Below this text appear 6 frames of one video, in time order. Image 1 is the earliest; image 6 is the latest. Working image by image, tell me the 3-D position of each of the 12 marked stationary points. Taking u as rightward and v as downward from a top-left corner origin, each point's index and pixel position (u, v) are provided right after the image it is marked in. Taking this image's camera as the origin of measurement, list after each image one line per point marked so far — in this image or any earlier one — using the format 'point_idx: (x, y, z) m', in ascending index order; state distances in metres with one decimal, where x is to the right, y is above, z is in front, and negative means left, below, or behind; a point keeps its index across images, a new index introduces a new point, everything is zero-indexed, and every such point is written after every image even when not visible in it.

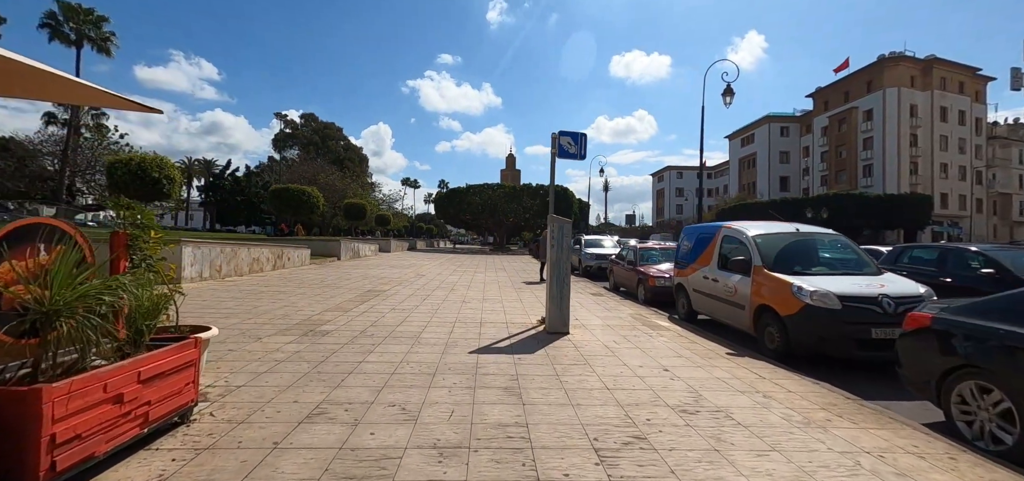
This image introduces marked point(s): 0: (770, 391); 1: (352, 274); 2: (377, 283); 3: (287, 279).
0: (+2.9, -1.7, +4.7) m
1: (-6.8, -1.5, +17.9) m
2: (-4.6, -1.5, +14.3) m
3: (-8.1, -1.4, +15.0) m
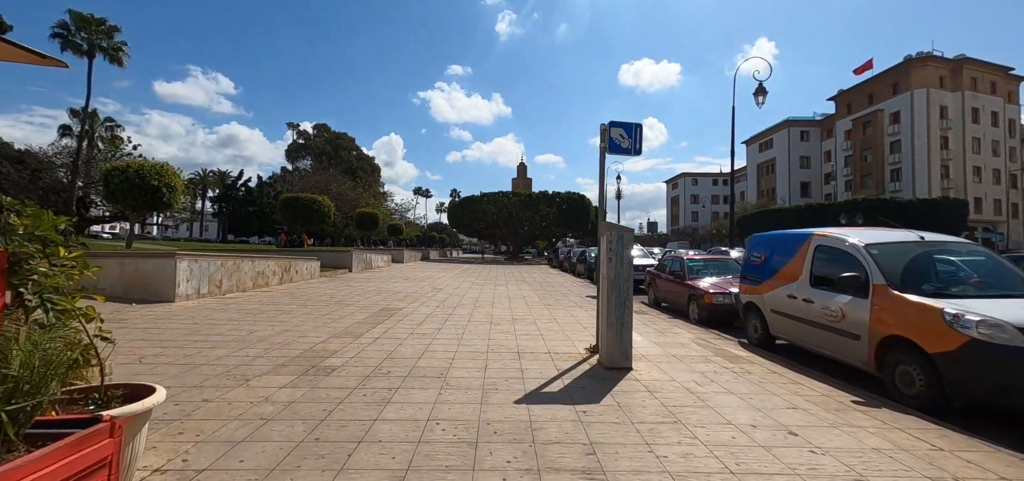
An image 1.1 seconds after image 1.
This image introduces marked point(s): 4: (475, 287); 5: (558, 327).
0: (+3.5, -1.8, +3.2) m
1: (-5.8, -1.9, +16.7) m
2: (-3.8, -1.9, +13.0) m
3: (-7.2, -1.8, +13.8) m
4: (-1.5, -2.0, +17.6) m
5: (+1.0, -1.8, +8.7) m
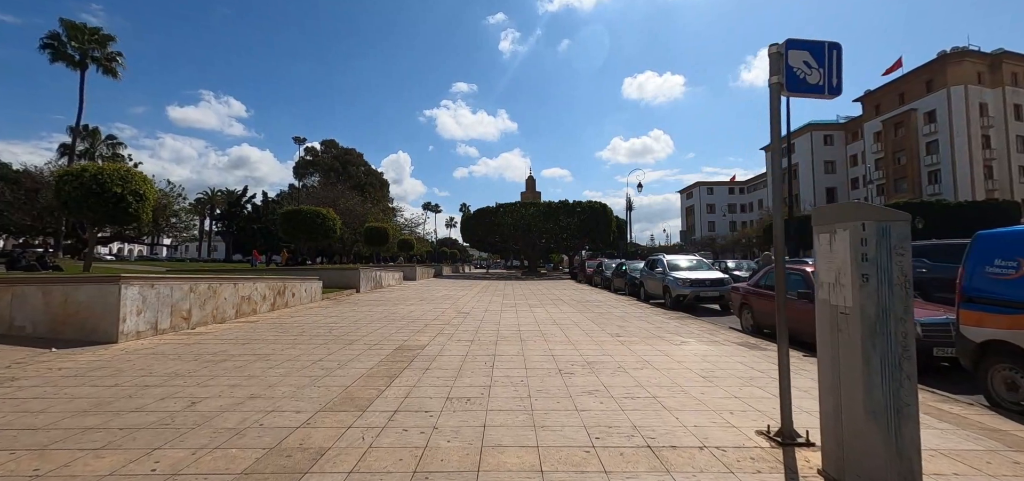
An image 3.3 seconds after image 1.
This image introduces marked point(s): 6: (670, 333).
0: (+4.5, -1.6, +0.1) m
1: (-4.5, -2.4, +13.8) m
2: (-2.5, -2.2, +10.1) m
3: (-6.0, -2.2, +11.0) m
4: (-0.2, -2.4, +14.6) m
5: (+2.1, -1.9, +5.7) m
6: (+3.6, -2.1, +9.5) m
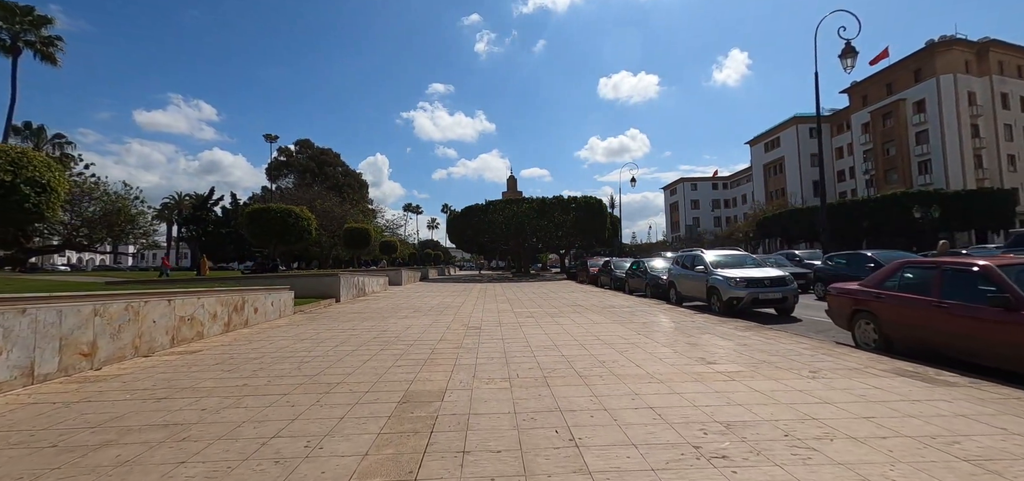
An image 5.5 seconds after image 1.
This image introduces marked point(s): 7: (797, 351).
0: (+5.7, -1.4, -2.3) m
1: (-4.0, -2.4, +10.9) m
2: (-1.8, -2.1, +7.3) m
3: (-5.3, -2.2, +8.0) m
4: (+0.3, -2.3, +11.9) m
5: (+3.1, -1.7, +3.2) m
6: (+4.4, -1.9, +7.0) m
7: (+4.9, -1.9, +7.2) m
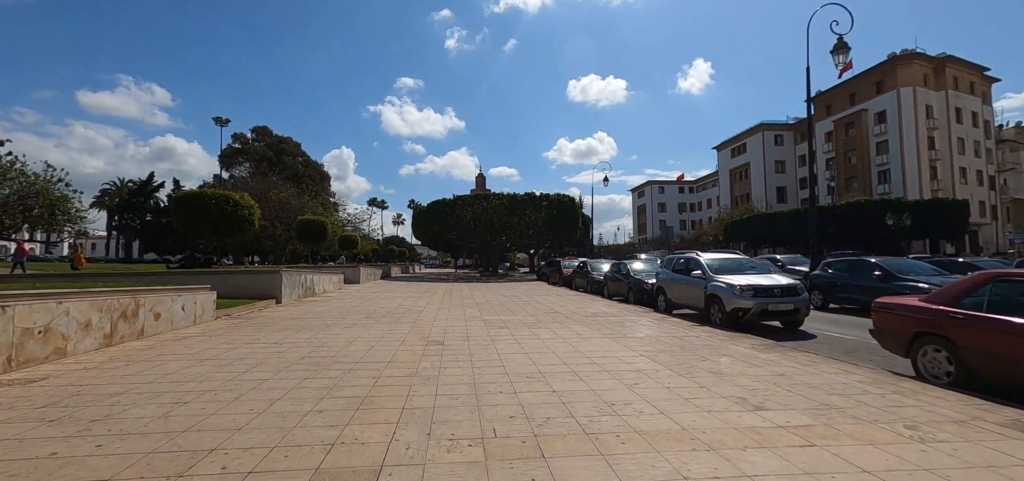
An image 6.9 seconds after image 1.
0: (+6.1, -1.5, -3.9) m
1: (-4.6, -2.2, +8.5) m
2: (-2.1, -2.0, +5.1) m
3: (-5.7, -2.0, +5.6) m
4: (-0.4, -2.2, +9.9) m
5: (+3.0, -1.7, +1.4) m
6: (+4.0, -1.9, +5.3) m
7: (+4.5, -1.9, +5.5) m
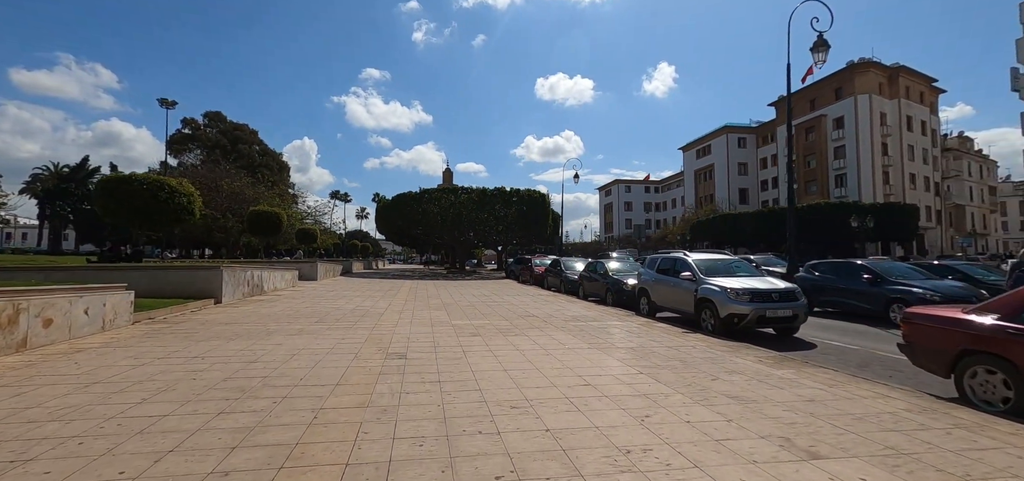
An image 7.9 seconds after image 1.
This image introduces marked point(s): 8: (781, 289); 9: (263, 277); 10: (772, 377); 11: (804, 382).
0: (+6.6, -1.6, -4.7) m
1: (-5.0, -2.1, +6.9) m
2: (-2.3, -1.9, +3.6) m
3: (-5.9, -1.9, +3.8) m
4: (-0.9, -2.1, +8.6) m
5: (+3.2, -1.8, +0.4) m
6: (+3.9, -1.9, +4.3) m
7: (+4.4, -2.0, +4.6) m
8: (+6.1, -1.1, +9.6) m
9: (-11.5, -1.7, +19.2) m
10: (+3.9, -2.0, +6.3) m
11: (+4.2, -2.0, +6.1) m
